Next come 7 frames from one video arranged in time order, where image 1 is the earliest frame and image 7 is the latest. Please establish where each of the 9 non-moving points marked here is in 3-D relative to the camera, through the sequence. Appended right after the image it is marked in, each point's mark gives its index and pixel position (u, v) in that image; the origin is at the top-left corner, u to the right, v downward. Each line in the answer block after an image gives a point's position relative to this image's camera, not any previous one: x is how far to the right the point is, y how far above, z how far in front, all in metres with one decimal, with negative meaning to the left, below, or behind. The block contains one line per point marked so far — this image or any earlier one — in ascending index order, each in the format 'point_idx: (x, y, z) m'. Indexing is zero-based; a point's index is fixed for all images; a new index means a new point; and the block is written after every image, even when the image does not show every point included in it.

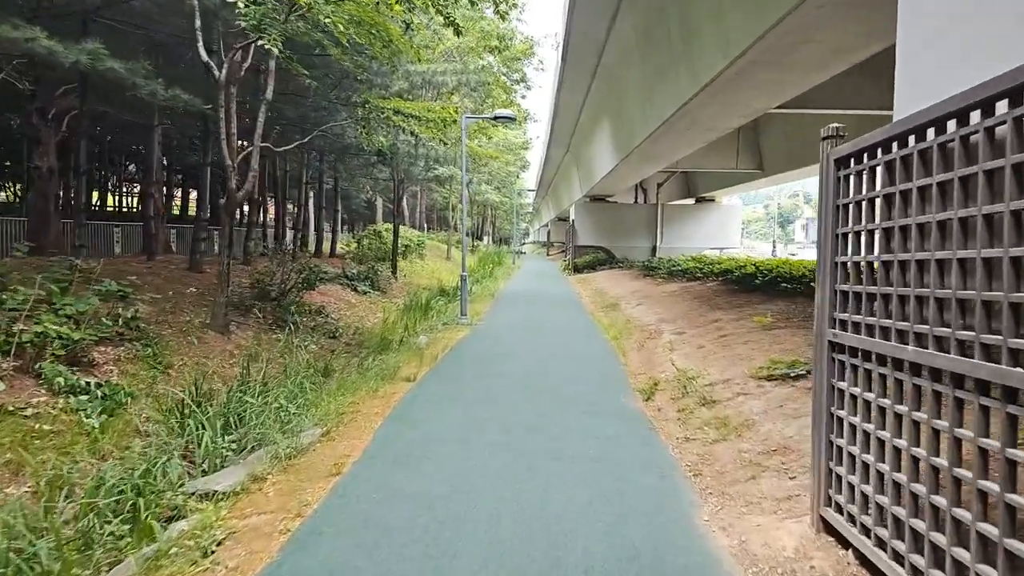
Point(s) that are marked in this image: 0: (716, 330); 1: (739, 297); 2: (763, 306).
0: (+3.4, -0.7, +9.8) m
1: (+4.8, -0.2, +12.4) m
2: (+4.7, -0.3, +10.9) m
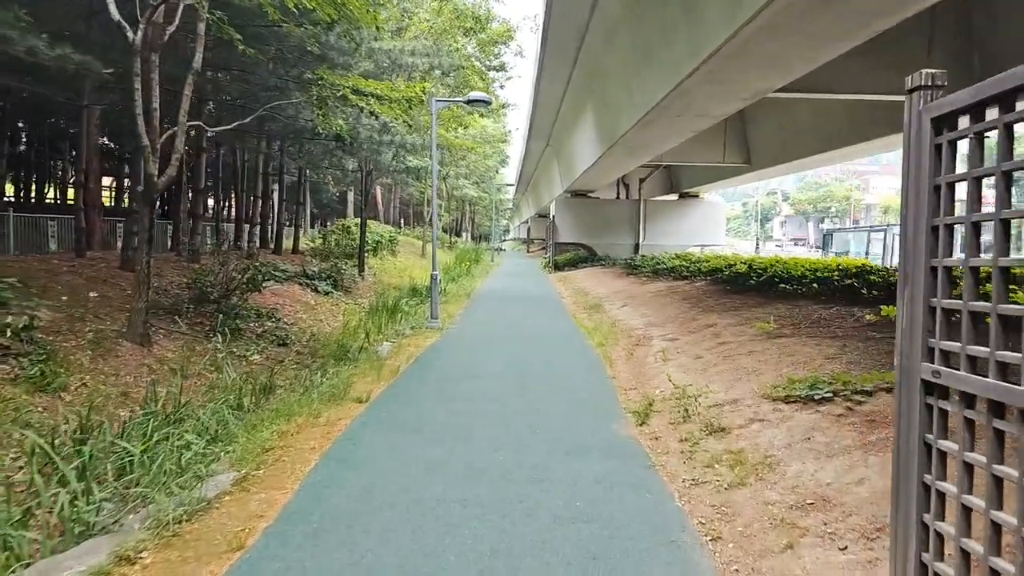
0: (+3.0, -0.8, +8.7) m
1: (+4.3, -0.2, +11.4) m
2: (+4.2, -0.4, +9.9) m
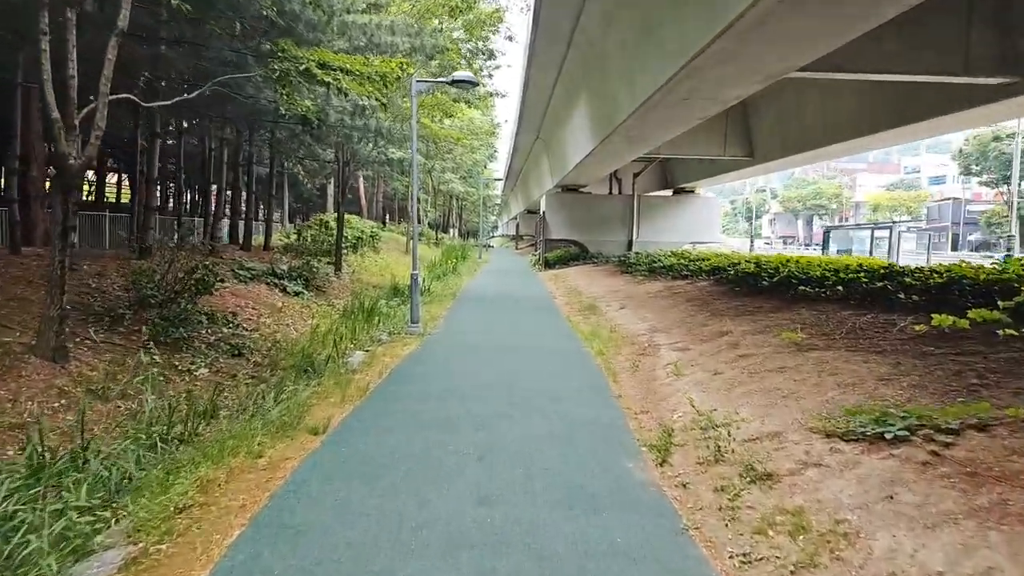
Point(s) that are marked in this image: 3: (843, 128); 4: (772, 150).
0: (+2.9, -0.8, +7.6) m
1: (+4.1, -0.3, +10.3) m
2: (+4.1, -0.4, +8.8) m
3: (+7.5, +3.6, +13.2) m
4: (+7.6, +4.0, +16.8) m
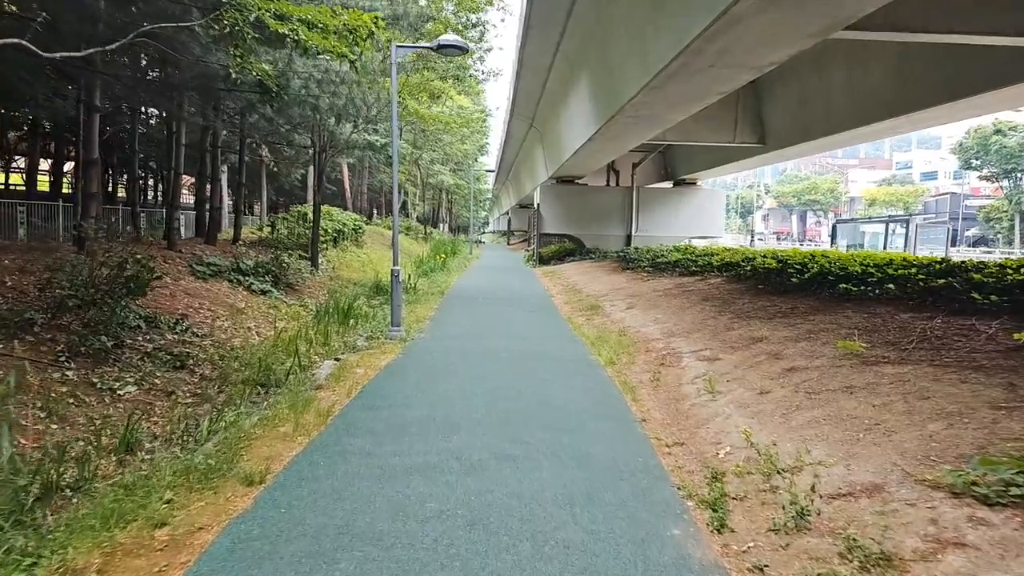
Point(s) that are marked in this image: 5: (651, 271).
0: (+2.9, -0.8, +6.3) m
1: (+4.1, -0.2, +9.0) m
2: (+4.0, -0.4, +7.5) m
3: (+7.4, +3.7, +11.9) m
4: (+7.4, +4.1, +15.5) m
5: (+4.2, +0.5, +17.3) m
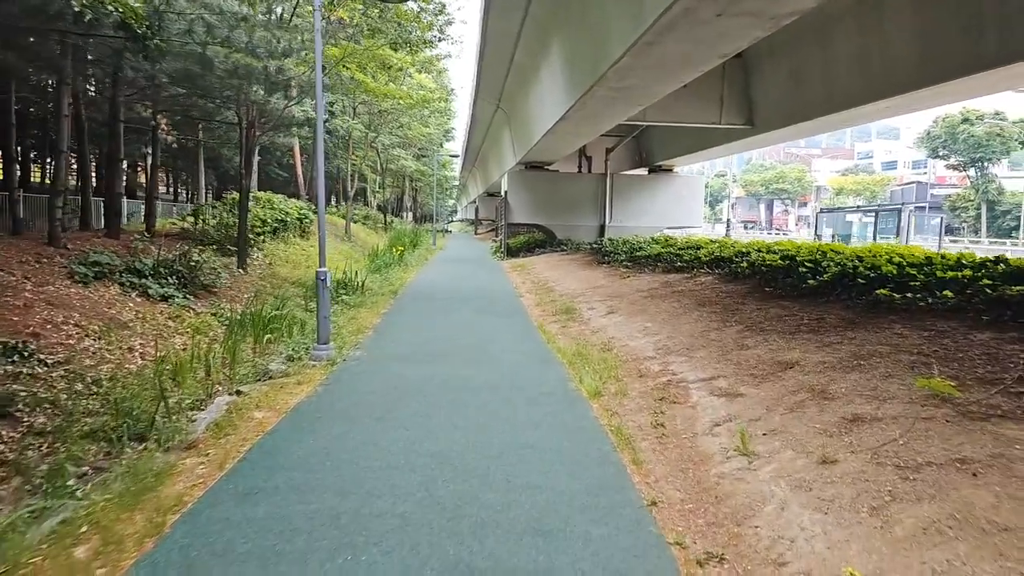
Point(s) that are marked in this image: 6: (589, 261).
0: (+2.5, -0.9, +4.6) m
1: (+3.5, -0.3, +7.4) m
2: (+3.6, -0.5, +5.8) m
3: (+6.7, +3.7, +10.3) m
4: (+6.5, +4.2, +13.9) m
5: (+3.2, +0.6, +15.6) m
6: (+2.4, +0.9, +18.3) m
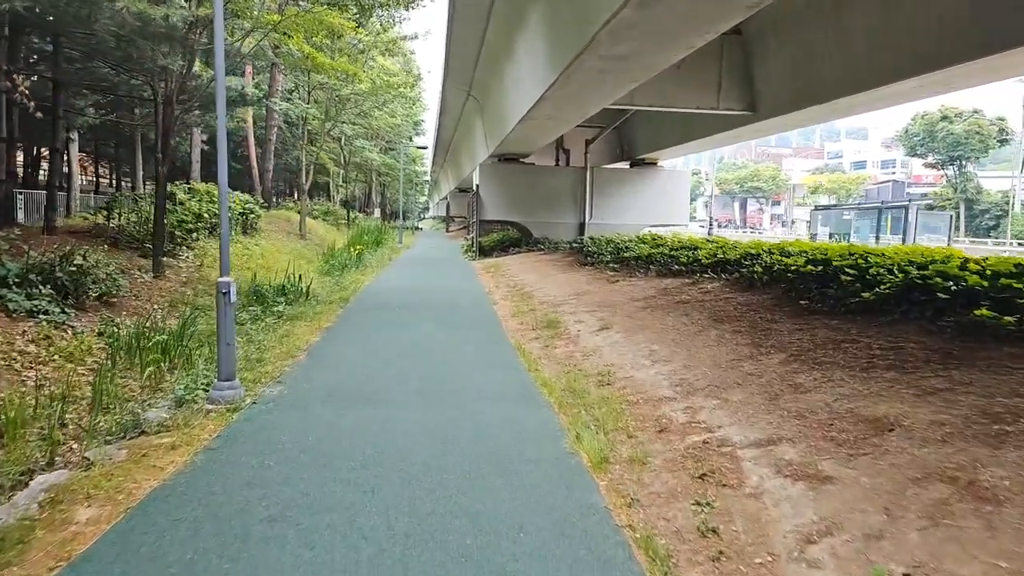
0: (+2.3, -1.1, +2.9) m
1: (+3.2, -0.5, +5.6) m
2: (+3.4, -0.6, +4.1) m
3: (+6.3, +3.6, +8.7) m
4: (+5.9, +4.1, +12.3) m
5: (+2.5, +0.5, +13.9) m
6: (+1.6, +0.7, +16.5) m
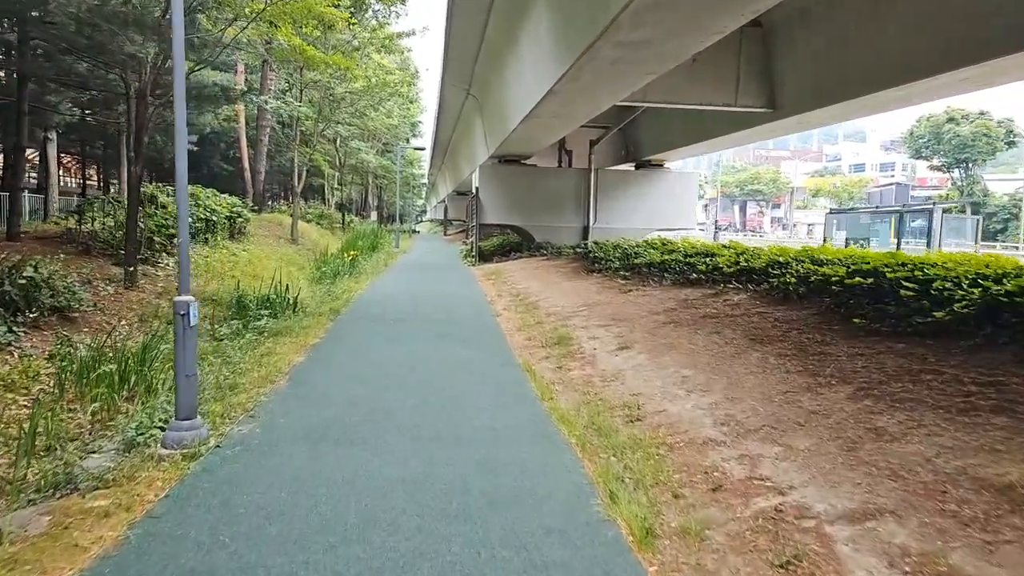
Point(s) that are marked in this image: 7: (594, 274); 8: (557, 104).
0: (+2.5, -1.2, +2.0) m
1: (+3.4, -0.6, +4.7) m
2: (+3.5, -0.8, +3.2) m
3: (+6.4, +3.4, +7.9) m
4: (+6.0, +3.9, +11.4) m
5: (+2.6, +0.3, +13.0) m
6: (+1.7, +0.5, +15.6) m
7: (+2.0, +0.4, +14.4) m
8: (+0.9, +3.9, +12.2) m
